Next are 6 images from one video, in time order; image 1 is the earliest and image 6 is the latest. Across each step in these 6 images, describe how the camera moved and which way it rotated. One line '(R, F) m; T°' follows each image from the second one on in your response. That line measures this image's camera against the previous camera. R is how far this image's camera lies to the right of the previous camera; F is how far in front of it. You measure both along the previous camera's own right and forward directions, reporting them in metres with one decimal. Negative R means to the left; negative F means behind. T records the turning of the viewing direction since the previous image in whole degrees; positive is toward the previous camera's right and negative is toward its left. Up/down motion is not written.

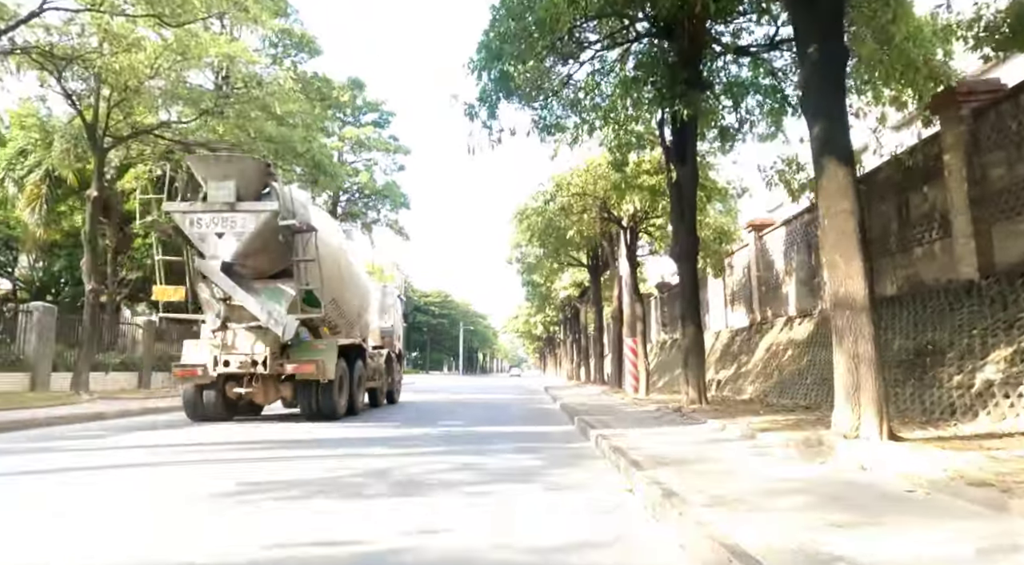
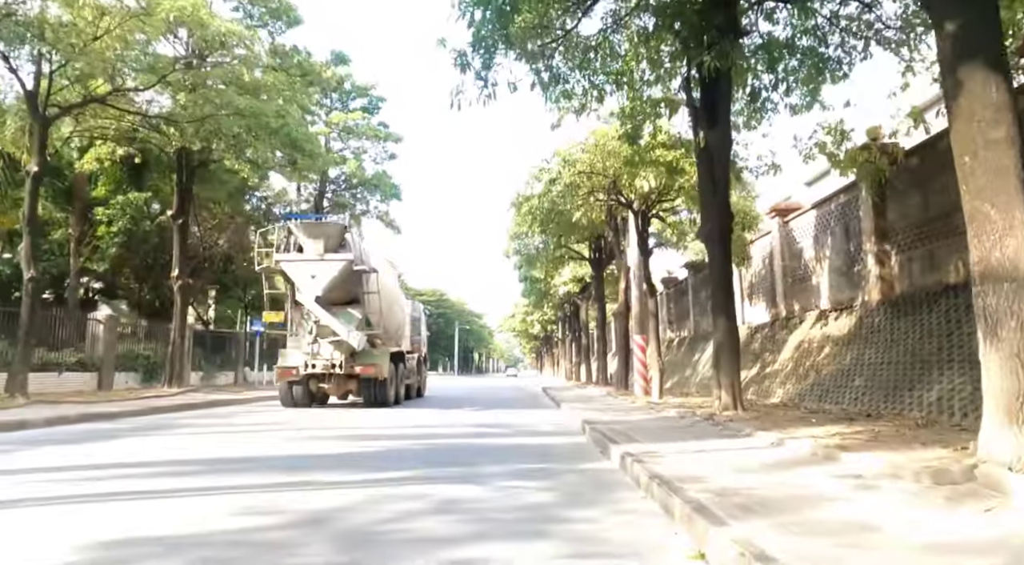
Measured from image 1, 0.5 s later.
(-0.1, +2.3) m; 0°
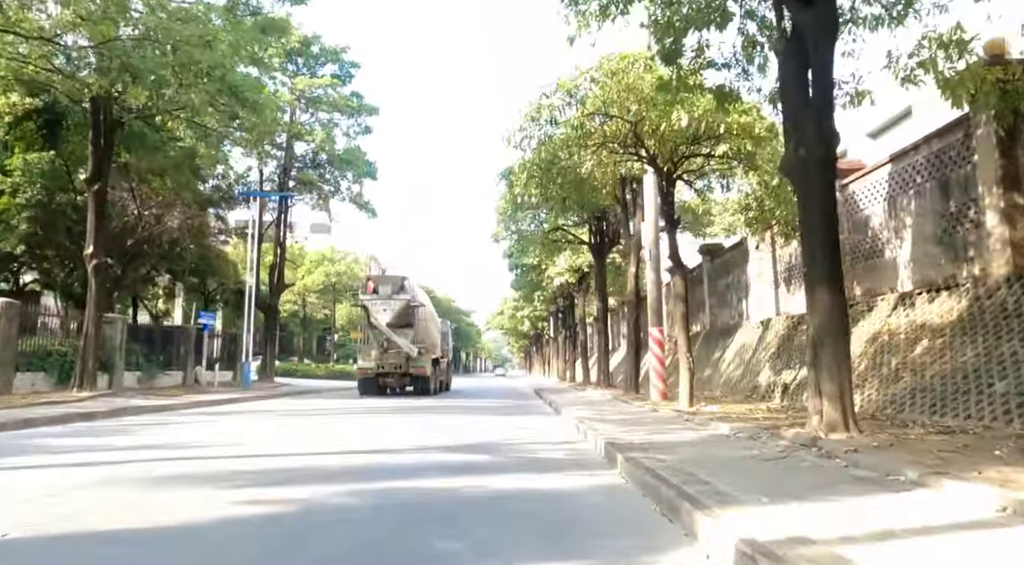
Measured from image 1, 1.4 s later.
(0.0, +4.3) m; +1°
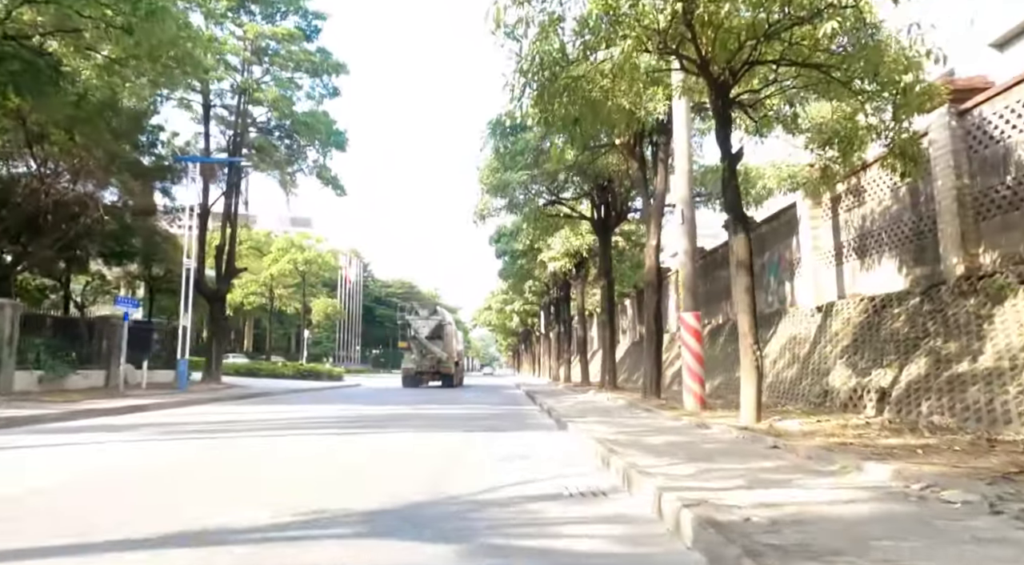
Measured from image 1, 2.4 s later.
(0.0, +4.9) m; +1°
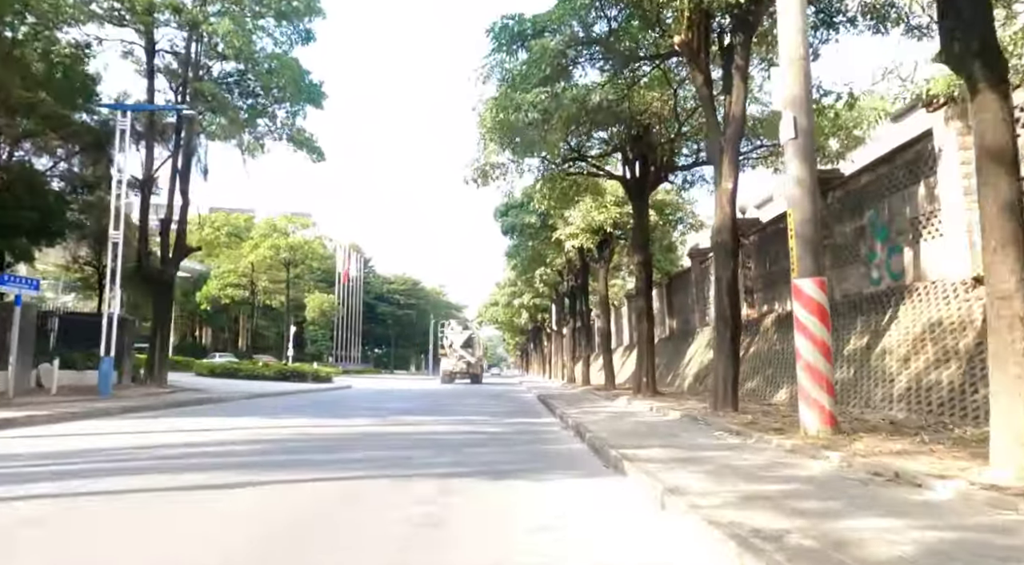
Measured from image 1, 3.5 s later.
(-0.1, +5.6) m; -1°
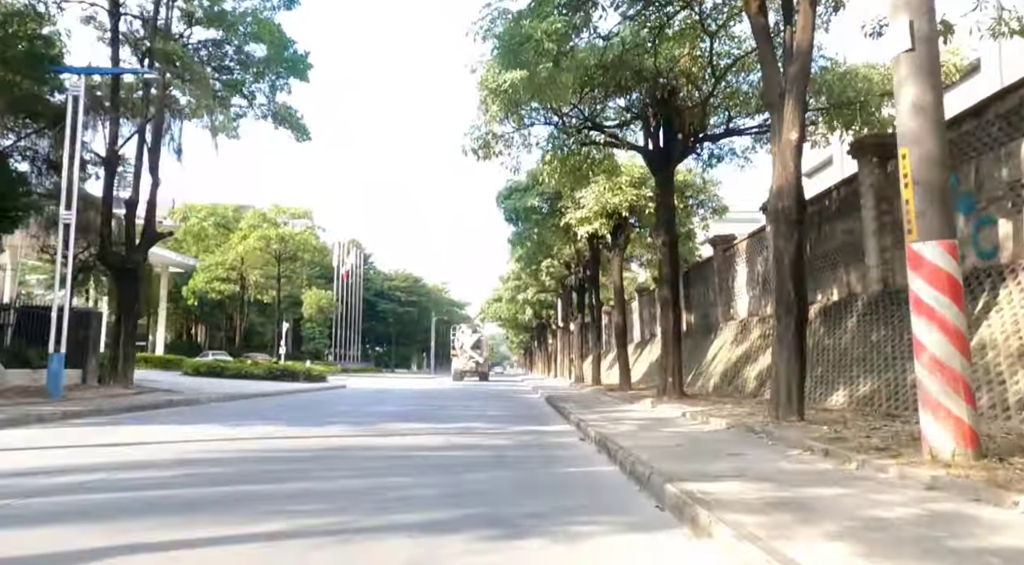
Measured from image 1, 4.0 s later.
(-0.1, +2.6) m; 0°
